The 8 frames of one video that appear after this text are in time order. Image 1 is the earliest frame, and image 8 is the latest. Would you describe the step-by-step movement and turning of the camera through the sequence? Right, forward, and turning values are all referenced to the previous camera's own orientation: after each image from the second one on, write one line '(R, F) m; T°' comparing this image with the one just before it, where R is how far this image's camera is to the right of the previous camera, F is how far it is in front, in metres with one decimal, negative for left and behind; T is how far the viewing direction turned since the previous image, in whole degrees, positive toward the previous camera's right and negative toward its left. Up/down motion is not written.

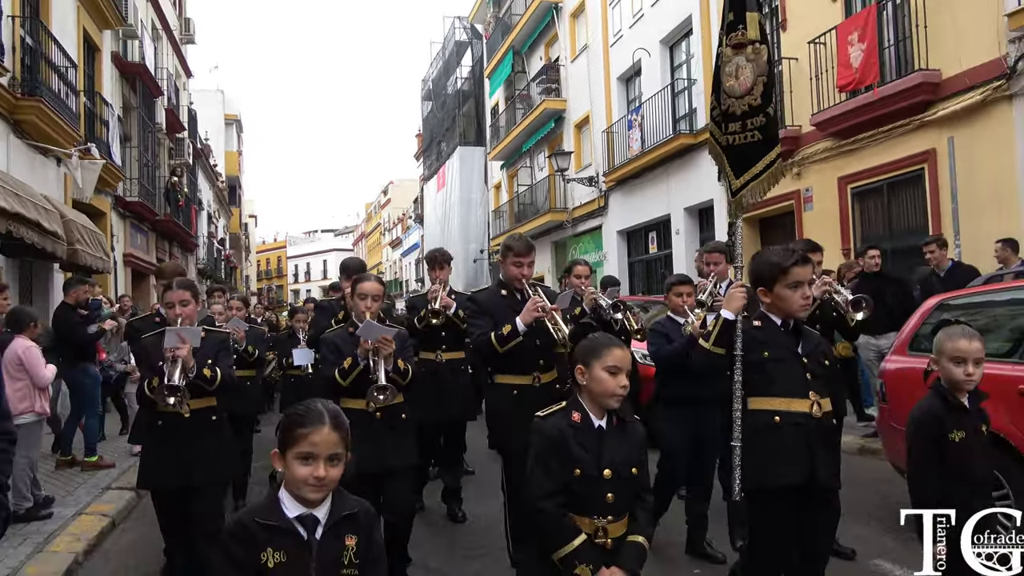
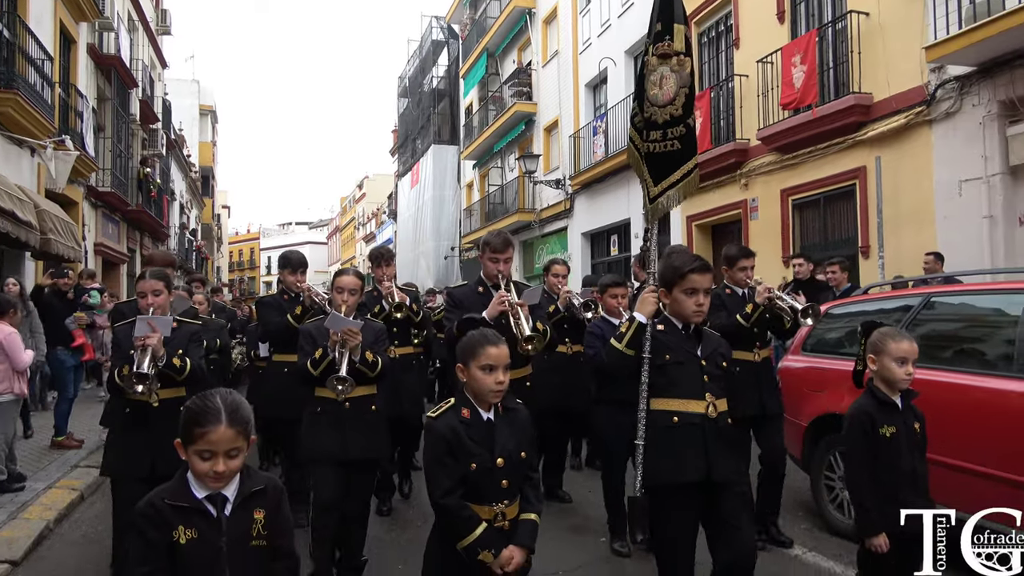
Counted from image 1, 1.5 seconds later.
(+0.2, -0.5) m; +2°
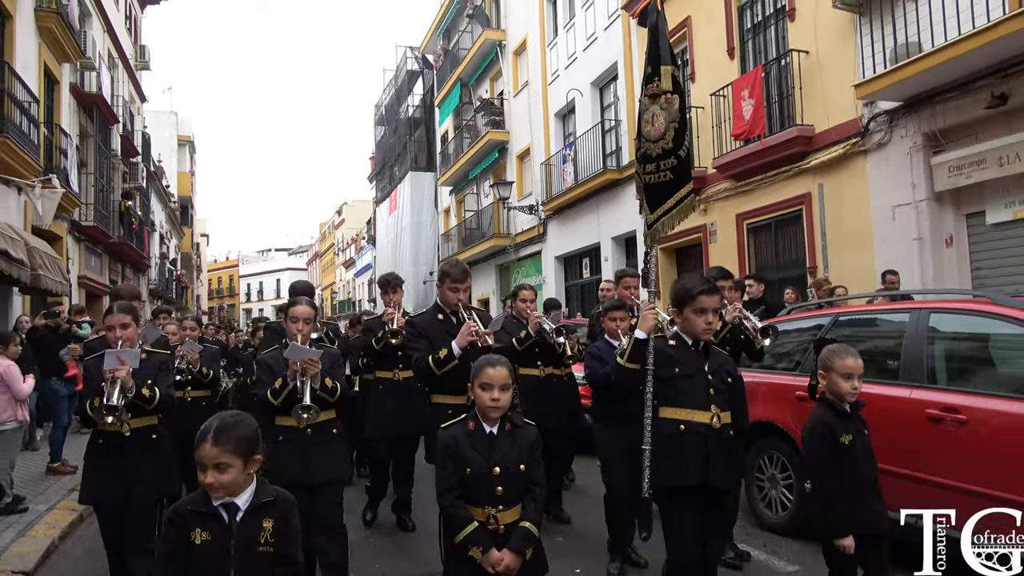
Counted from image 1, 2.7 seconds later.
(+0.1, -0.6) m; +1°
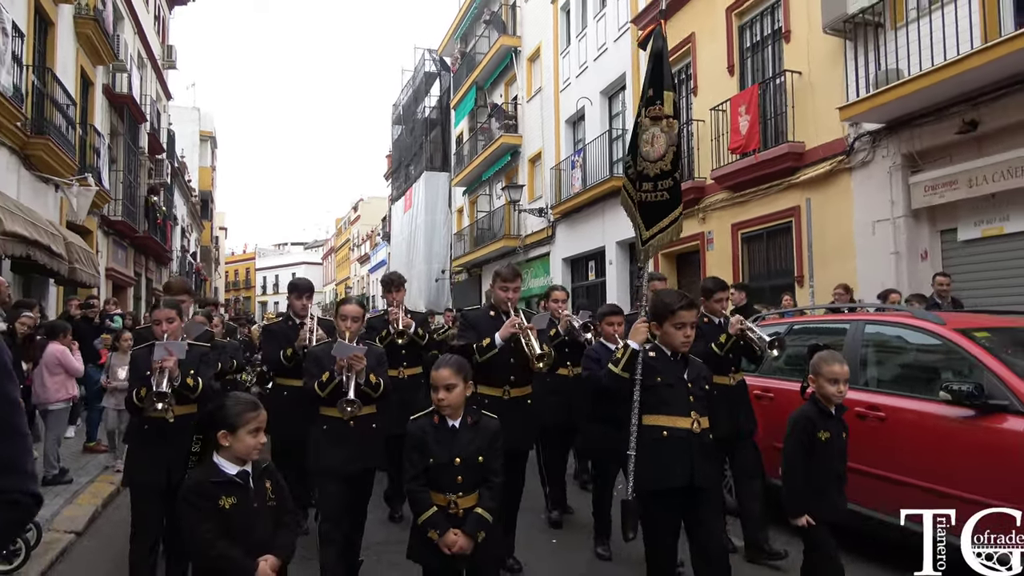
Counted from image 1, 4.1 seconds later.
(+0.2, -0.7) m; -1°
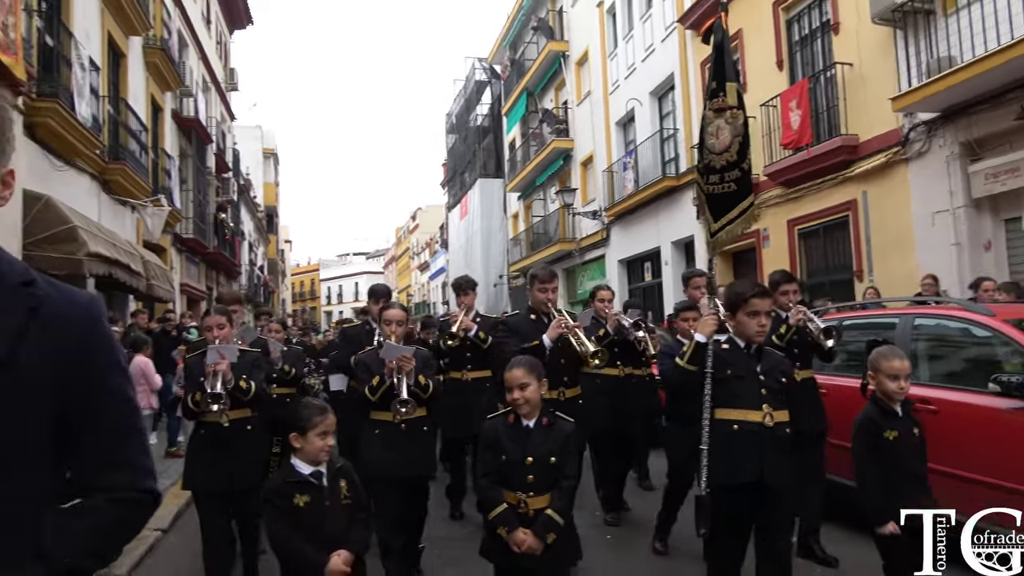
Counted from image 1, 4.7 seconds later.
(+0.1, -0.2) m; -5°
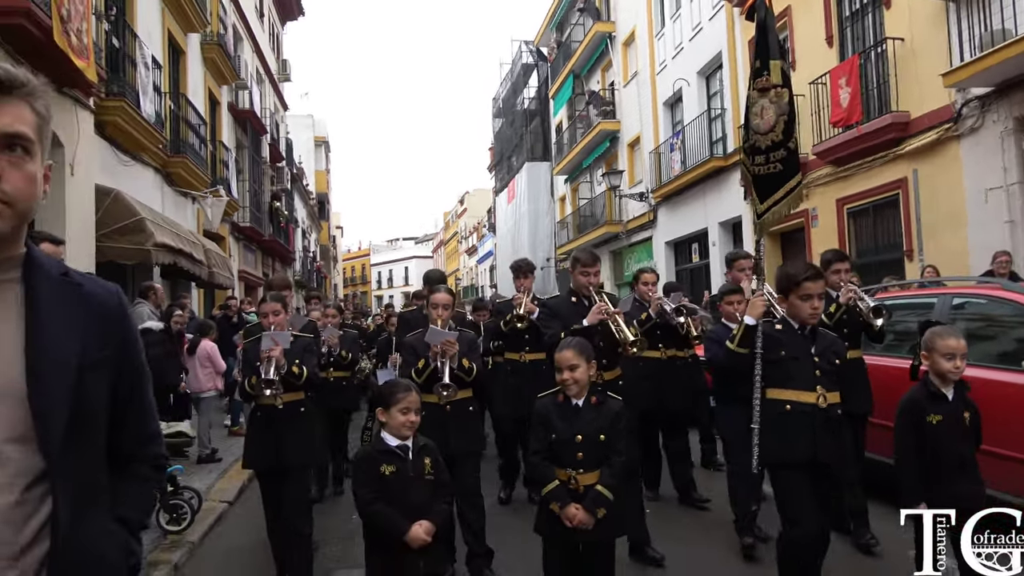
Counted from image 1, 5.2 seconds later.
(0.0, -0.2) m; -4°
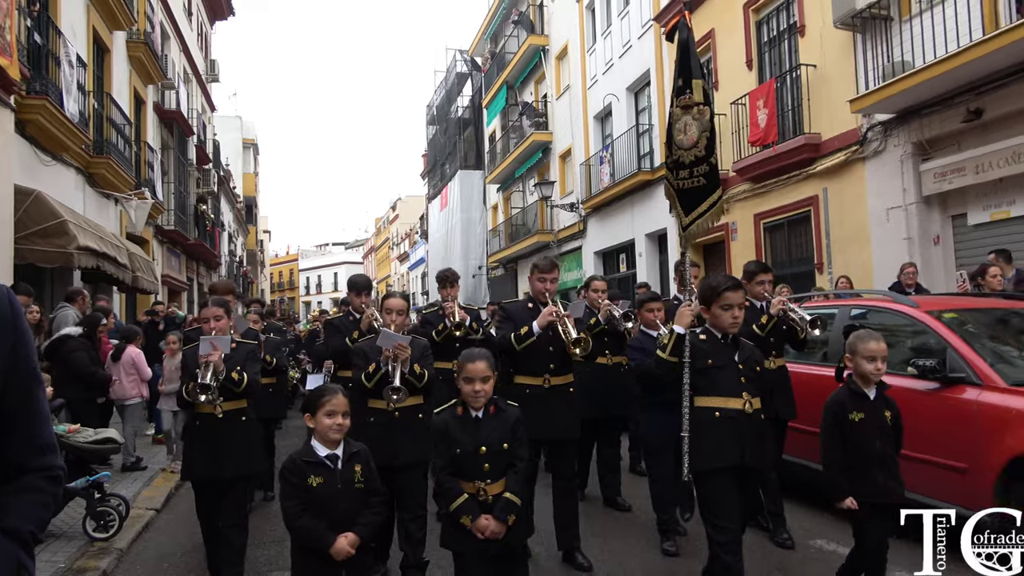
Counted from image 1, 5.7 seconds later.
(0.0, -0.2) m; +5°
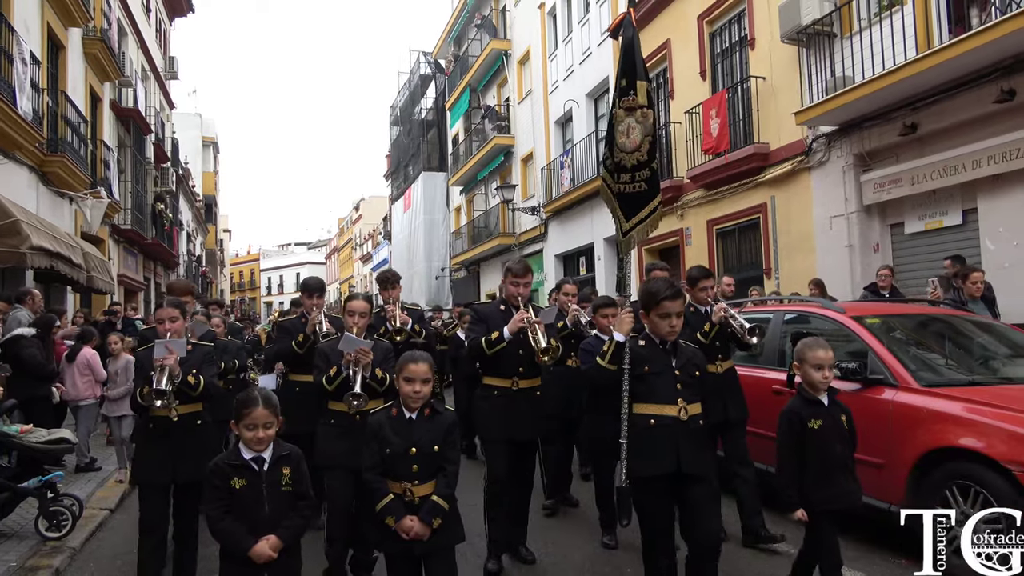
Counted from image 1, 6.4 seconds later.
(+0.1, -0.2) m; +3°
